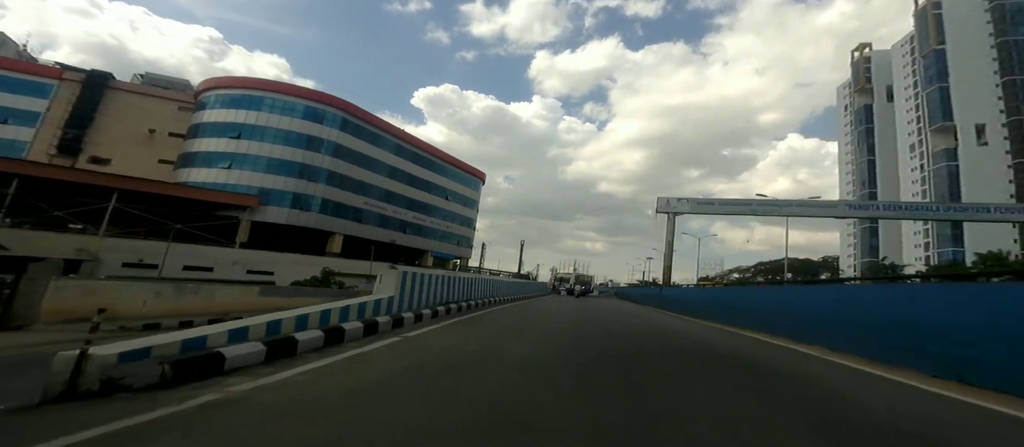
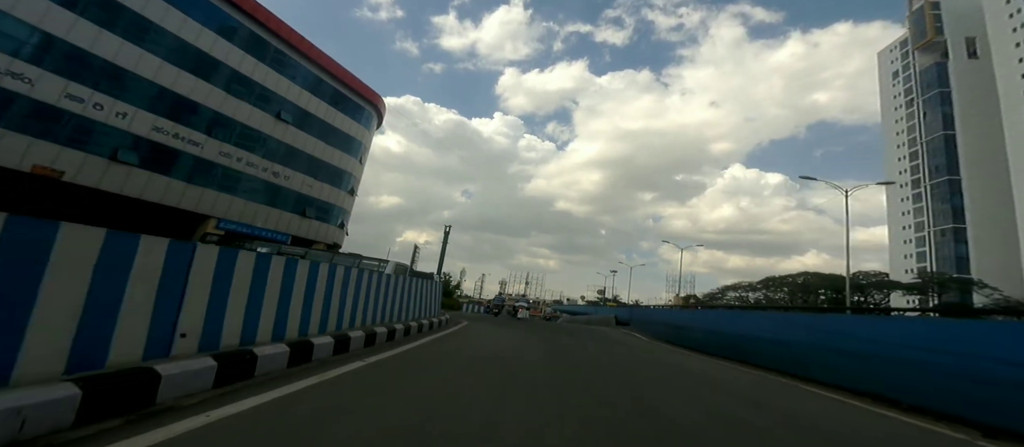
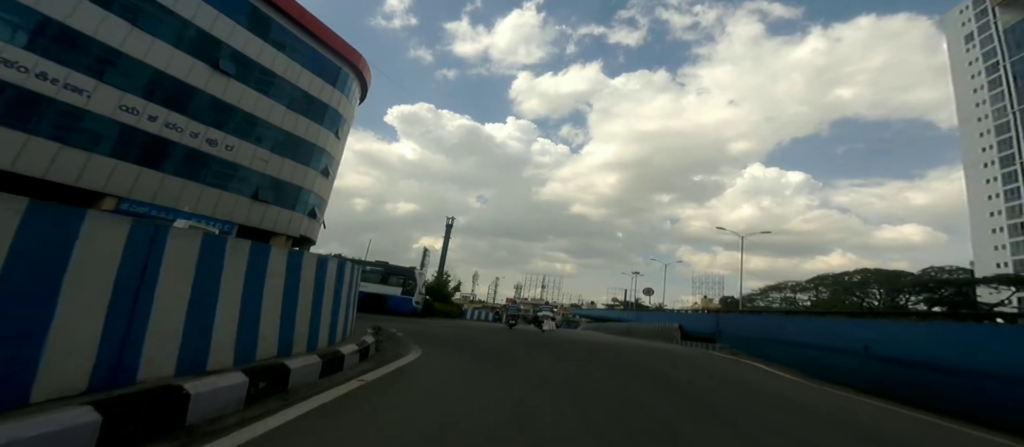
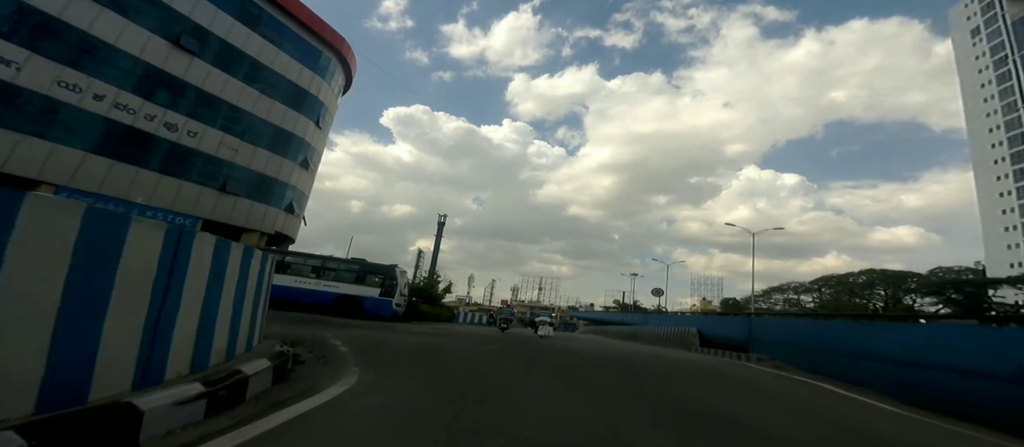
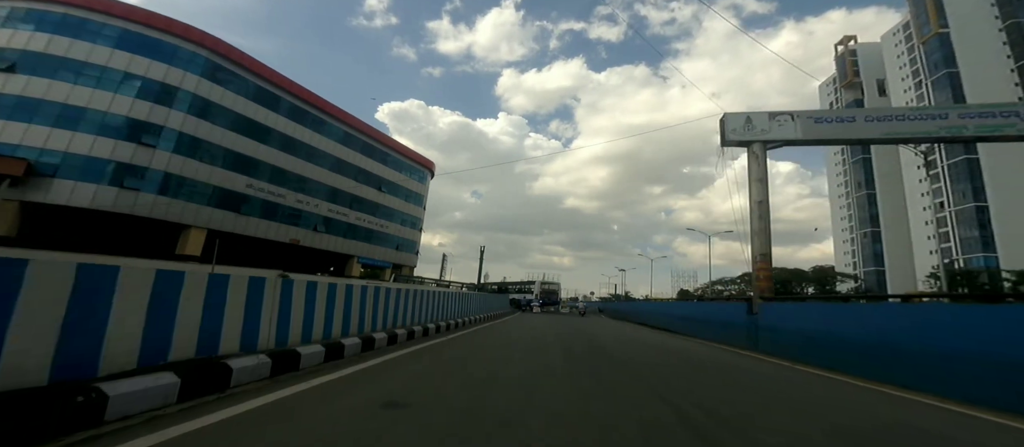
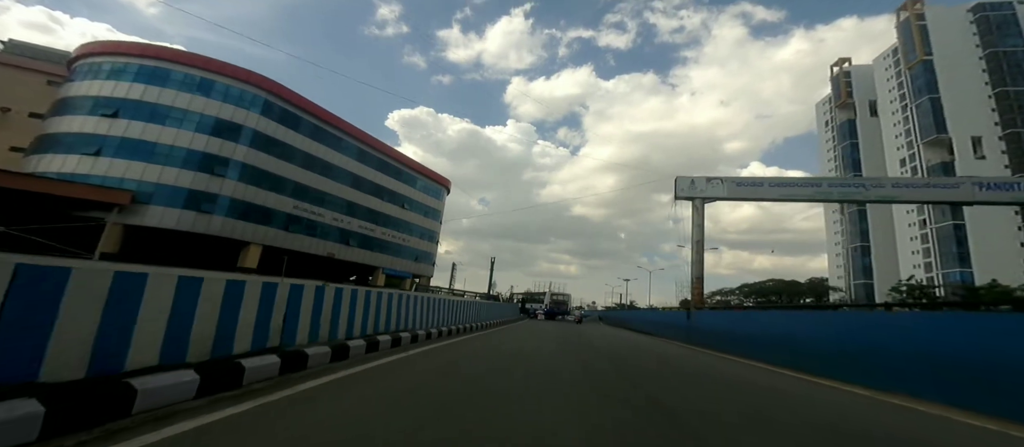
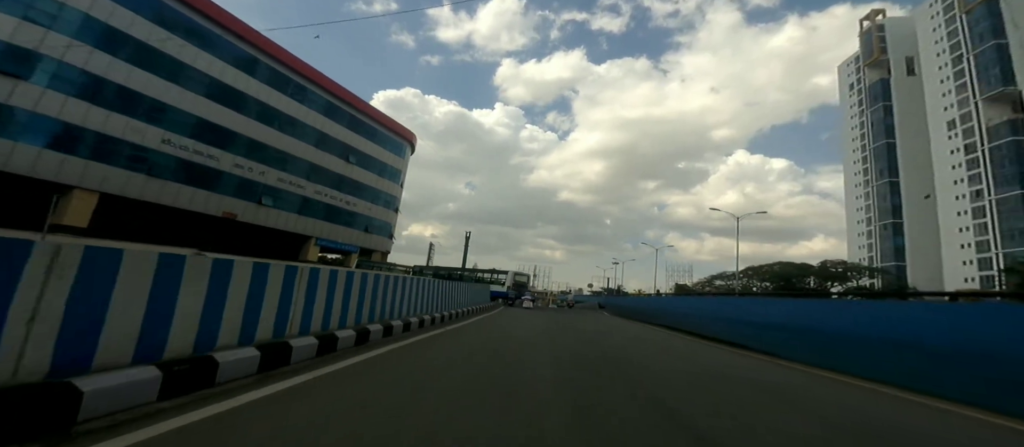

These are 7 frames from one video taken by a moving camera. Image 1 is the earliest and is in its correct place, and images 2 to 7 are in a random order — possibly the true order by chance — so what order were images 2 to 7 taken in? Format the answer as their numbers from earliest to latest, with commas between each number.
6, 5, 7, 2, 3, 4
